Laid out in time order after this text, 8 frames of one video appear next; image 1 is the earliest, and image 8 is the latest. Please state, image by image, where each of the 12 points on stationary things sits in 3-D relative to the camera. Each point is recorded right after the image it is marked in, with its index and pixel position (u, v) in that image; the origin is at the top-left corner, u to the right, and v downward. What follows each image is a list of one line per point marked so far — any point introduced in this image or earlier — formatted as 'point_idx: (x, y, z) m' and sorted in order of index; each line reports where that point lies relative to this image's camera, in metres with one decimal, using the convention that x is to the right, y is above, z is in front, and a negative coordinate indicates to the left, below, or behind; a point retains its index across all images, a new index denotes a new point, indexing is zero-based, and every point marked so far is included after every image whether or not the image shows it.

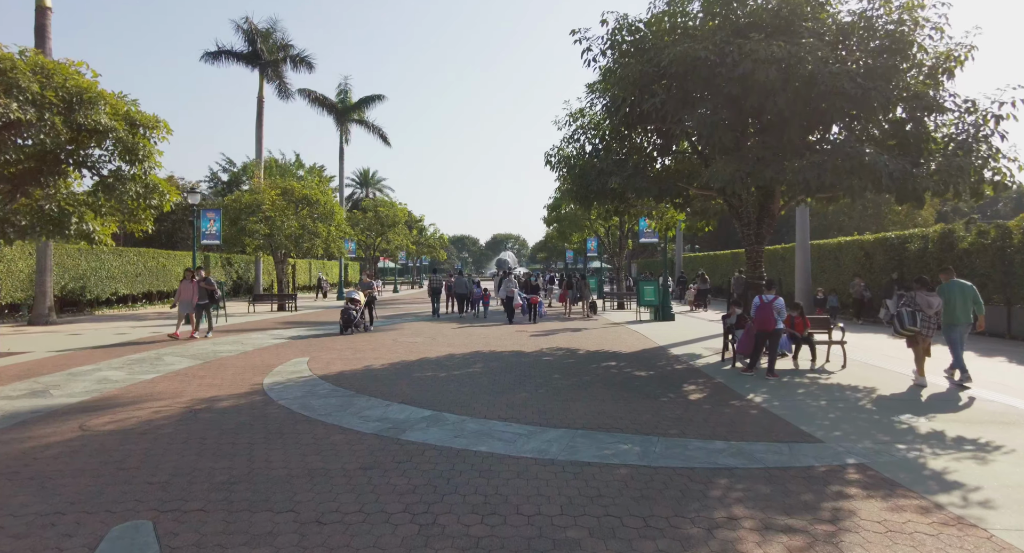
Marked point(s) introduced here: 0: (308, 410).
0: (-2.4, -1.6, +6.7) m
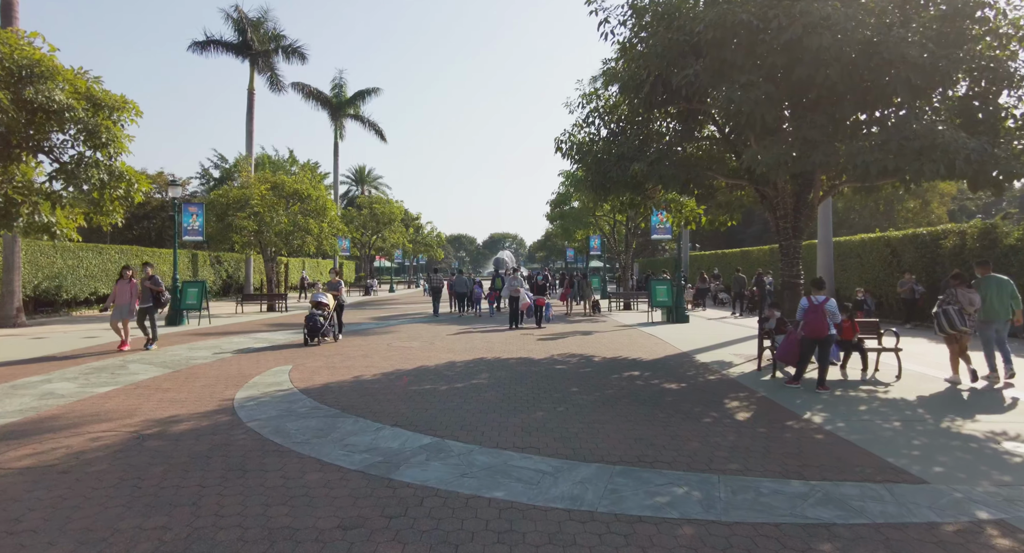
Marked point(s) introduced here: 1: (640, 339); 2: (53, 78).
0: (-2.3, -1.6, +5.5) m
1: (+2.9, -1.5, +12.7) m
2: (-7.9, +3.4, +9.7) m
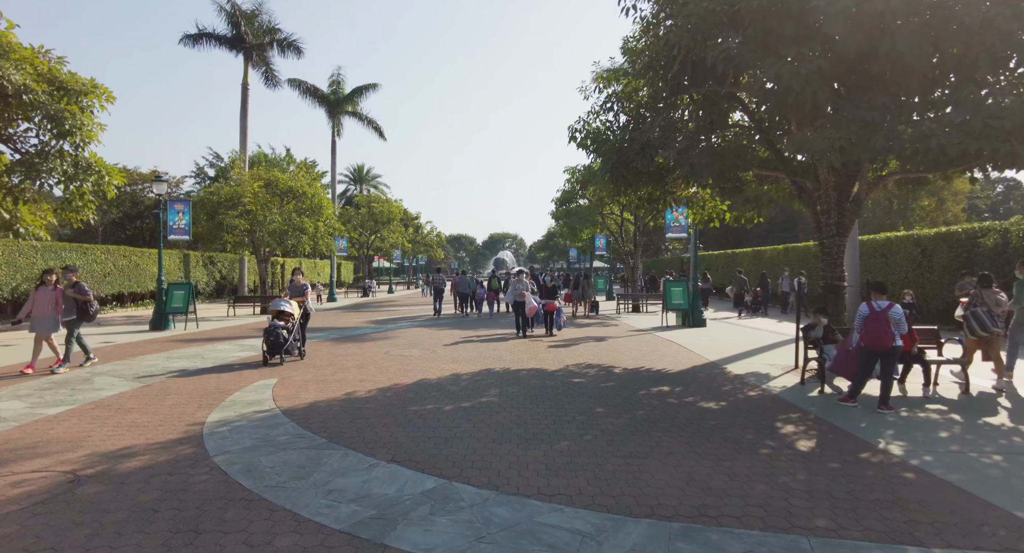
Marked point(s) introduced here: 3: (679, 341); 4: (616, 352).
0: (-2.1, -1.6, +4.5) m
1: (+3.1, -1.5, +11.7) m
2: (-7.8, +3.4, +8.7) m
3: (+3.9, -1.5, +13.0) m
4: (+2.0, -1.5, +10.8) m
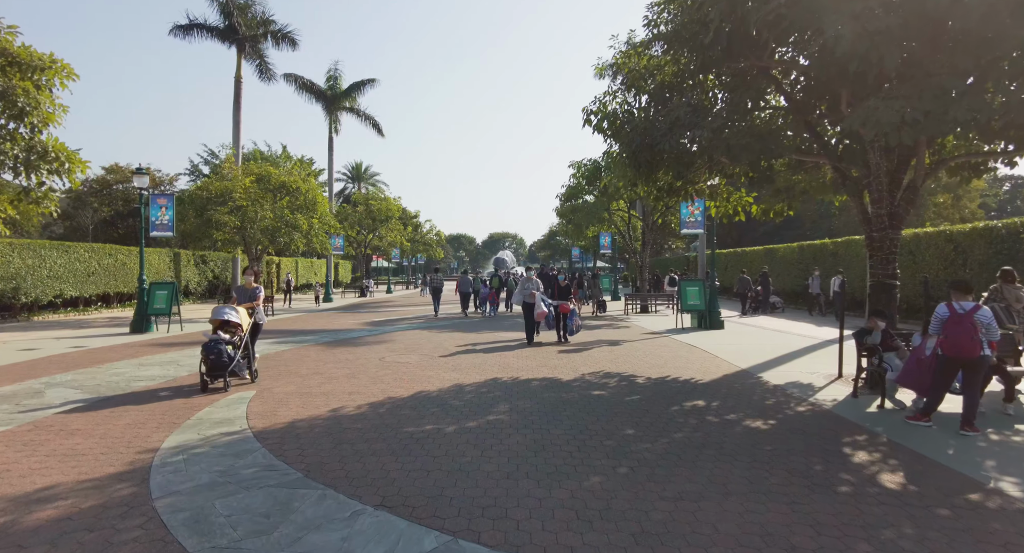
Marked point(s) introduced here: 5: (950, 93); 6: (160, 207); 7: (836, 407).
0: (-1.9, -1.6, +3.5) m
1: (+3.2, -1.5, +10.7) m
2: (-7.6, +3.4, +7.6) m
3: (+4.0, -1.5, +12.0) m
4: (+2.1, -1.4, +9.8) m
5: (+4.5, +1.8, +5.7) m
6: (-10.0, +2.0, +15.9) m
7: (+3.8, -1.5, +6.7) m
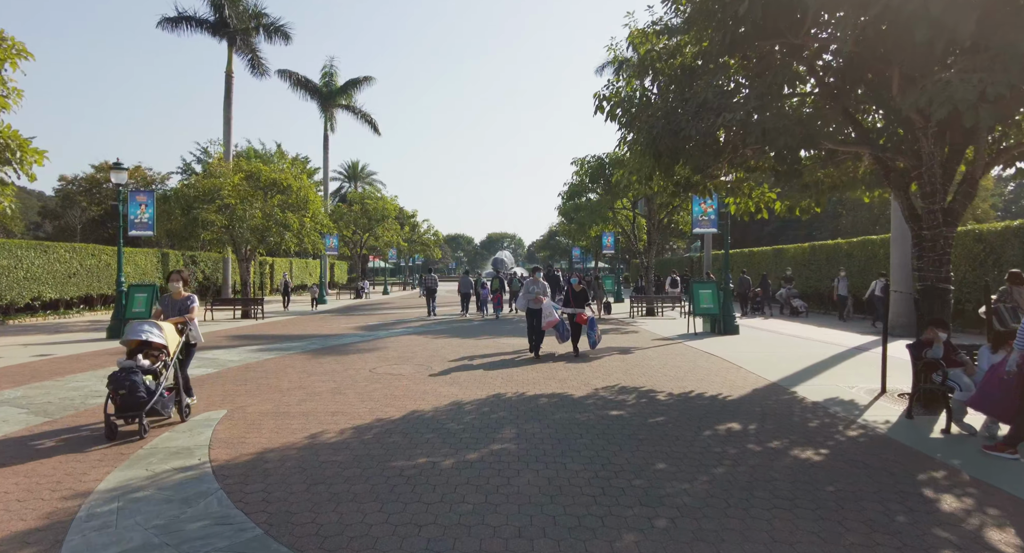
0: (-1.9, -1.6, +2.6) m
1: (+3.3, -1.5, +9.8) m
2: (-7.5, +3.4, +6.7) m
3: (+4.1, -1.5, +11.1) m
4: (+2.2, -1.5, +8.9) m
5: (+4.5, +1.8, +4.8) m
6: (-10.0, +1.9, +15.0) m
7: (+3.9, -1.6, +5.8) m
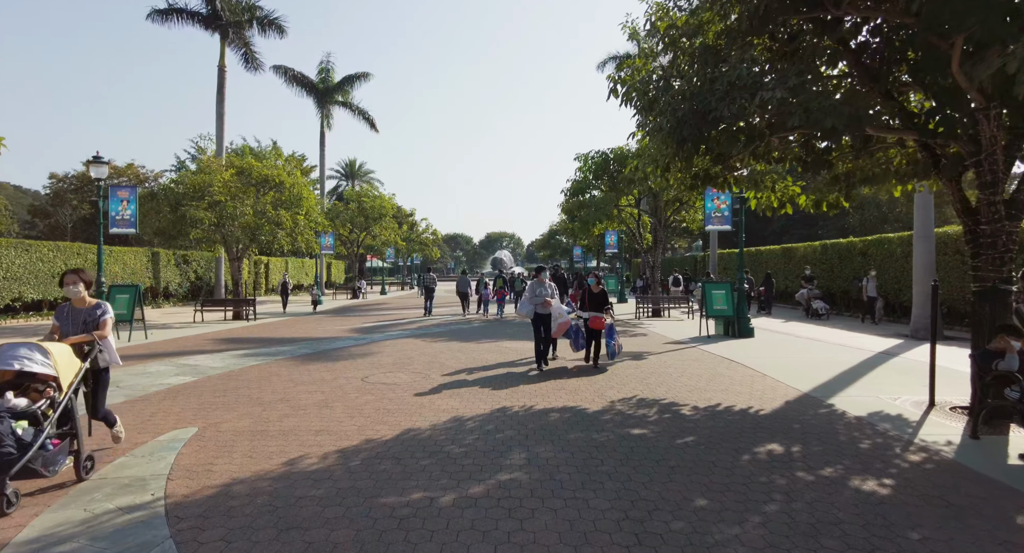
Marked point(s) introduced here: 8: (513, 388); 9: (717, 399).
0: (-1.8, -1.6, +1.8) m
1: (+3.4, -1.5, +9.1) m
2: (-7.5, +3.4, +5.9) m
3: (+4.1, -1.5, +10.3) m
4: (+2.3, -1.5, +8.1) m
5: (+4.6, +1.8, +4.1) m
6: (-9.9, +1.9, +14.2) m
7: (+4.0, -1.6, +5.1) m
8: (0.0, -1.5, +7.7) m
9: (+2.6, -1.5, +7.2) m
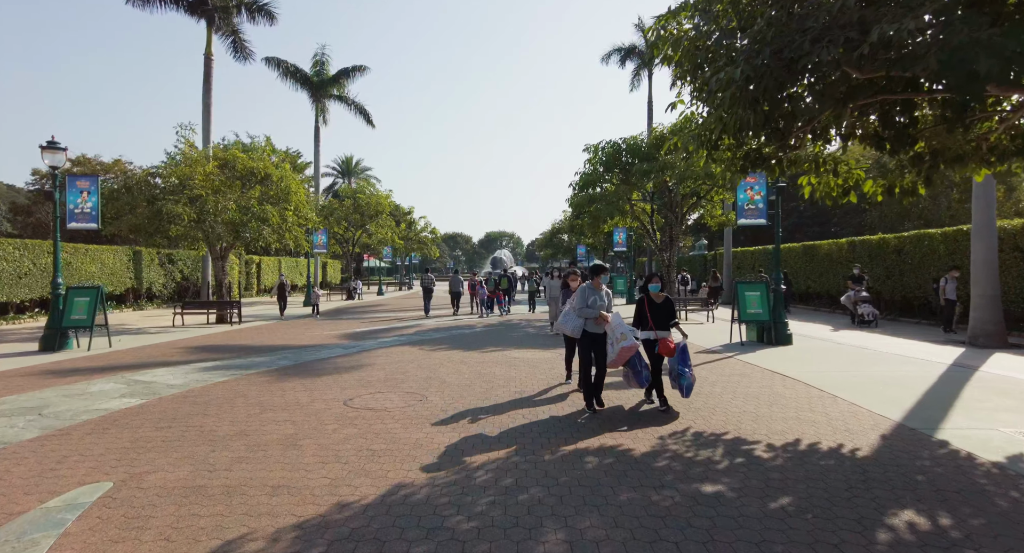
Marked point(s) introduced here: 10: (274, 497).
0: (-1.5, -1.6, +0.3) m
1: (+3.6, -1.5, +7.6) m
2: (-7.3, +3.3, +4.4) m
3: (+4.3, -1.5, +8.8) m
4: (+2.5, -1.5, +6.6) m
5: (+4.8, +1.8, +2.6) m
6: (-9.7, +1.9, +12.6) m
7: (+4.2, -1.6, +3.6) m
8: (+0.2, -1.5, +6.1) m
9: (+2.8, -1.5, +5.6) m
10: (-1.7, -1.6, +4.2) m
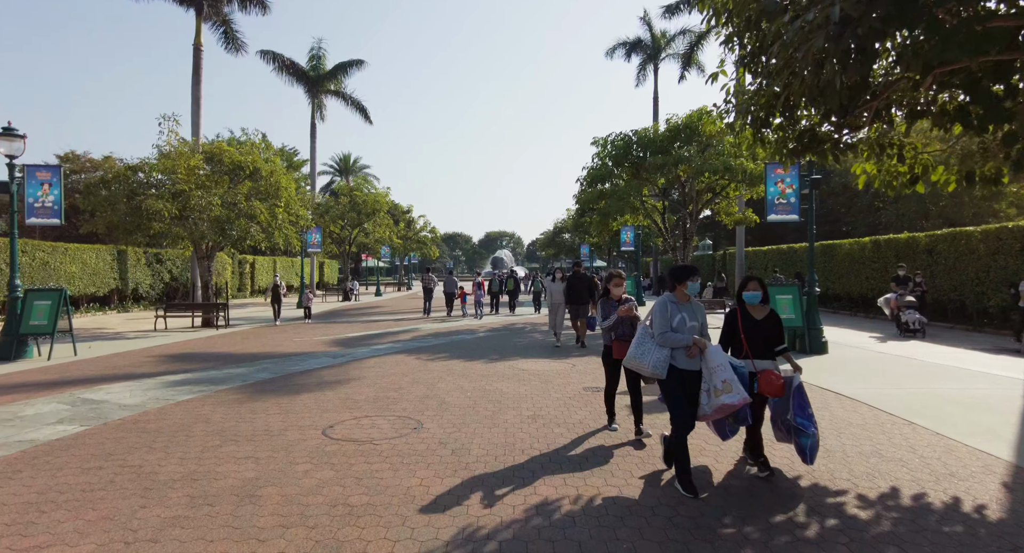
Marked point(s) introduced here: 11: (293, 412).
0: (-1.4, -1.7, -0.9) m
1: (+3.7, -1.5, +6.4) m
2: (-7.1, +3.3, +3.2) m
3: (+4.5, -1.6, +7.6) m
4: (+2.6, -1.5, +5.4) m
5: (+5.0, +1.8, +1.4) m
6: (-9.6, +1.9, +11.5) m
7: (+4.3, -1.6, +2.4) m
8: (+0.3, -1.5, +5.0) m
9: (+2.9, -1.6, +4.5) m
10: (-1.6, -1.6, +3.0) m
11: (-2.6, -1.6, +6.6) m
